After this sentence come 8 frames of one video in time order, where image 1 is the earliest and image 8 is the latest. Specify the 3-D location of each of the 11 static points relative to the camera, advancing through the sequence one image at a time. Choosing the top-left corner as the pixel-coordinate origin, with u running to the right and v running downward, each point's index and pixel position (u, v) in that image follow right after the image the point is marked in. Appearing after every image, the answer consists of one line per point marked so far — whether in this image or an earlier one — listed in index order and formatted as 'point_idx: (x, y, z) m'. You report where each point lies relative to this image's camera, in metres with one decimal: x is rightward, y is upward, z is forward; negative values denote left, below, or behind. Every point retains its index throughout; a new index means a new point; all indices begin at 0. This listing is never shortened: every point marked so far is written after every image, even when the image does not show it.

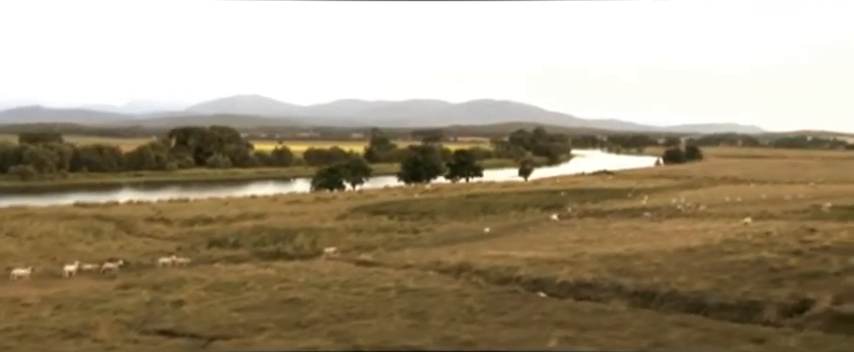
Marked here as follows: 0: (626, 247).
0: (+5.1, -1.8, +19.6) m
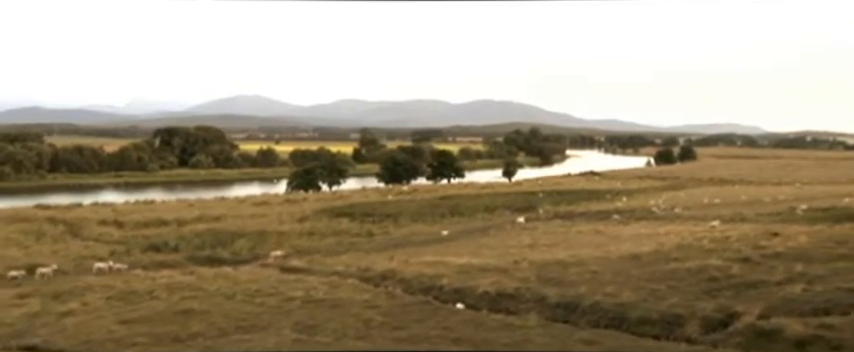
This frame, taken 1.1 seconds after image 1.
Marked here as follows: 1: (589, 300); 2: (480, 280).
0: (+3.5, -1.8, +18.6) m
1: (+2.7, -2.1, +12.8) m
2: (+1.0, -2.0, +14.9) m
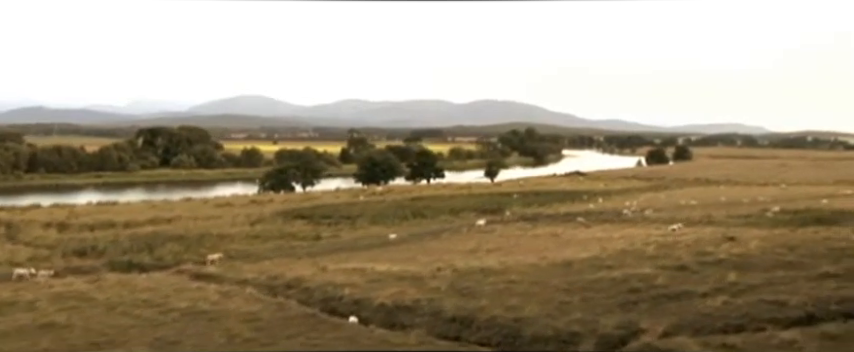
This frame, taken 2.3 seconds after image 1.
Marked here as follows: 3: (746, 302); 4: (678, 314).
0: (+1.8, -1.9, +17.5) m
1: (+0.9, -2.1, +11.7) m
2: (-0.7, -2.0, +13.8) m
3: (+4.9, -1.9, +11.8) m
4: (+3.7, -2.0, +11.4) m
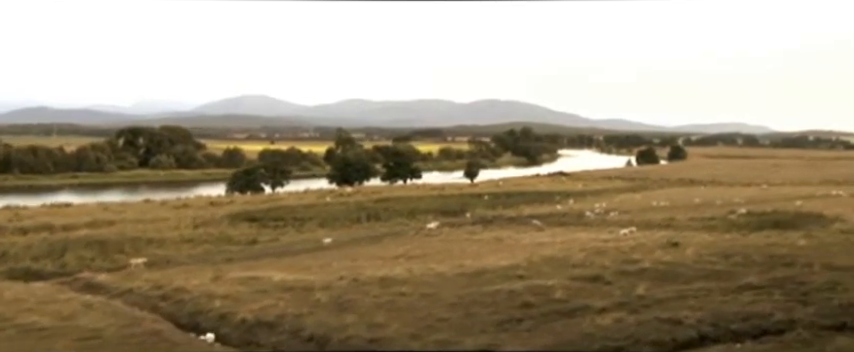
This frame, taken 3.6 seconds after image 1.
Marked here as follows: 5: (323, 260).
0: (-0.2, -1.9, +16.3) m
1: (-1.1, -2.1, +10.5) m
2: (-2.7, -2.1, +12.6) m
3: (+2.9, -2.0, +10.6) m
4: (+1.7, -2.1, +10.2) m
5: (-2.5, -2.0, +18.7) m
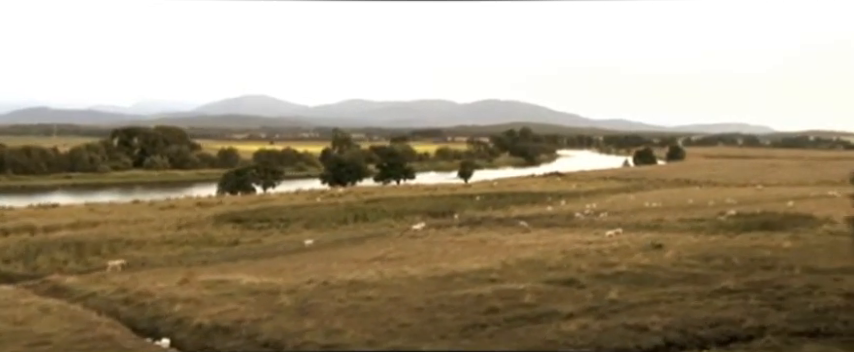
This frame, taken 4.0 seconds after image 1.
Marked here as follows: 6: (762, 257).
0: (-0.7, -1.9, +15.9) m
1: (-1.6, -2.1, +10.2) m
2: (-3.2, -2.1, +12.3) m
3: (+2.4, -2.0, +10.2) m
4: (+1.2, -2.1, +9.9) m
5: (-3.1, -2.1, +18.4) m
6: (+6.8, -1.6, +15.5) m
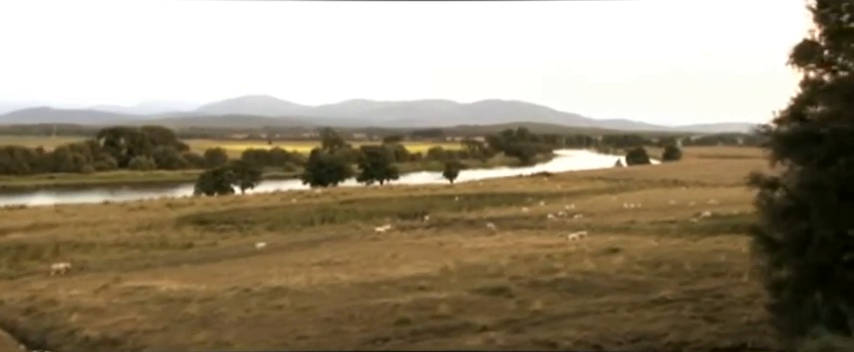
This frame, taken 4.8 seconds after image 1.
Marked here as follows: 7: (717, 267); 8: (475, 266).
0: (-2.0, -1.9, +15.1) m
1: (-2.9, -2.2, +9.4) m
2: (-4.5, -2.1, +11.5) m
3: (+1.1, -2.0, +9.4) m
4: (-0.1, -2.1, +9.0) m
5: (-4.3, -2.1, +17.6) m
6: (+5.5, -1.7, +14.7) m
7: (+5.4, -1.7, +14.3) m
8: (+1.0, -1.8, +15.4) m
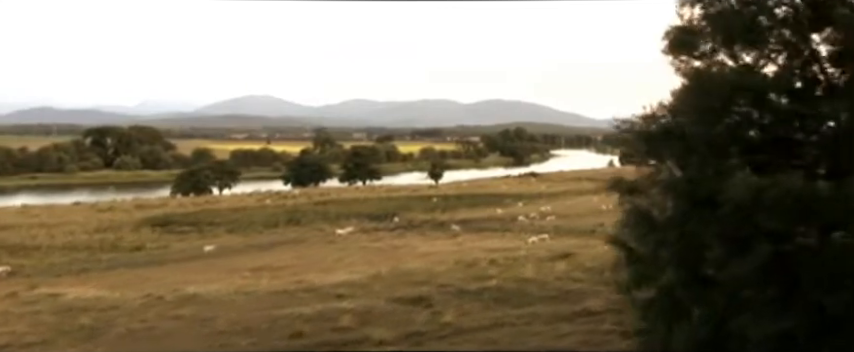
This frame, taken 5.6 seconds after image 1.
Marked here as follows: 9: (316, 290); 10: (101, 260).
0: (-3.2, -2.0, +14.3) m
1: (-4.2, -2.2, +8.6) m
2: (-5.8, -2.1, +10.7) m
3: (-0.2, -2.0, +8.6) m
4: (-1.4, -2.1, +8.2) m
5: (-5.6, -2.1, +16.8) m
6: (+4.2, -1.7, +13.8) m
7: (+4.1, -1.7, +13.5) m
8: (-0.3, -1.8, +14.6) m
9: (-1.8, -1.9, +12.9) m
10: (-8.4, -2.2, +19.9) m
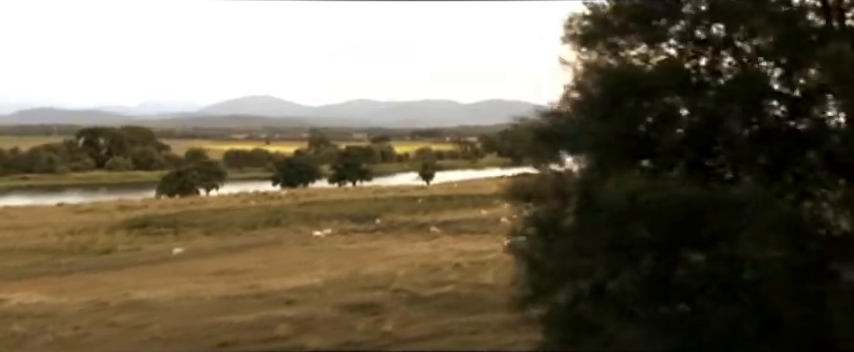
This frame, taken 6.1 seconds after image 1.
0: (-4.0, -2.0, +13.9) m
1: (-5.0, -2.2, +8.2) m
2: (-6.6, -2.1, +10.3) m
3: (-1.0, -2.0, +8.1) m
4: (-2.2, -2.1, +7.8) m
5: (-6.3, -2.1, +16.4) m
6: (+3.5, -1.7, +13.4) m
7: (+3.4, -1.7, +13.0) m
8: (-1.0, -1.8, +14.1) m
9: (-2.5, -1.9, +12.4) m
10: (-9.1, -2.2, +19.5) m
